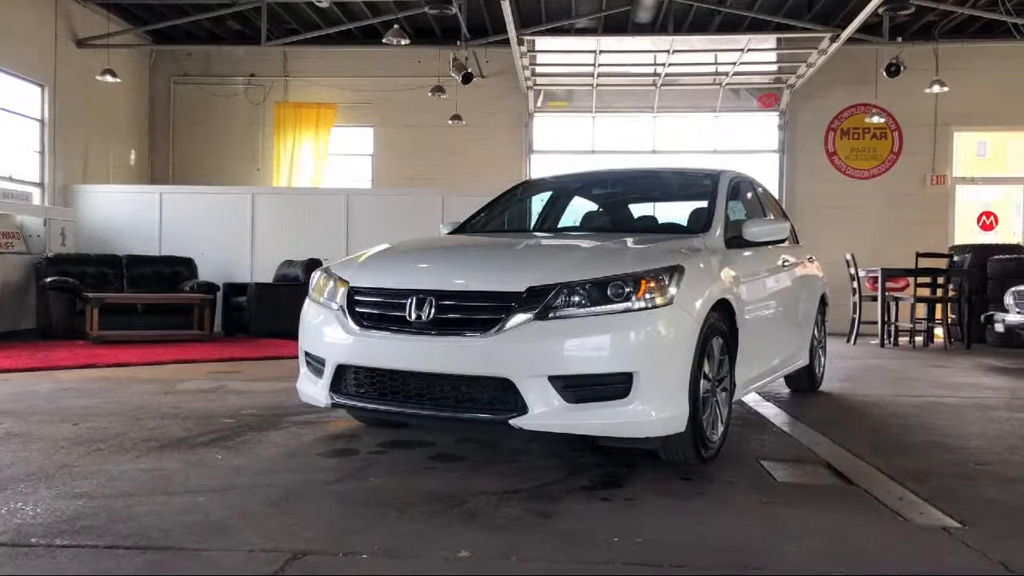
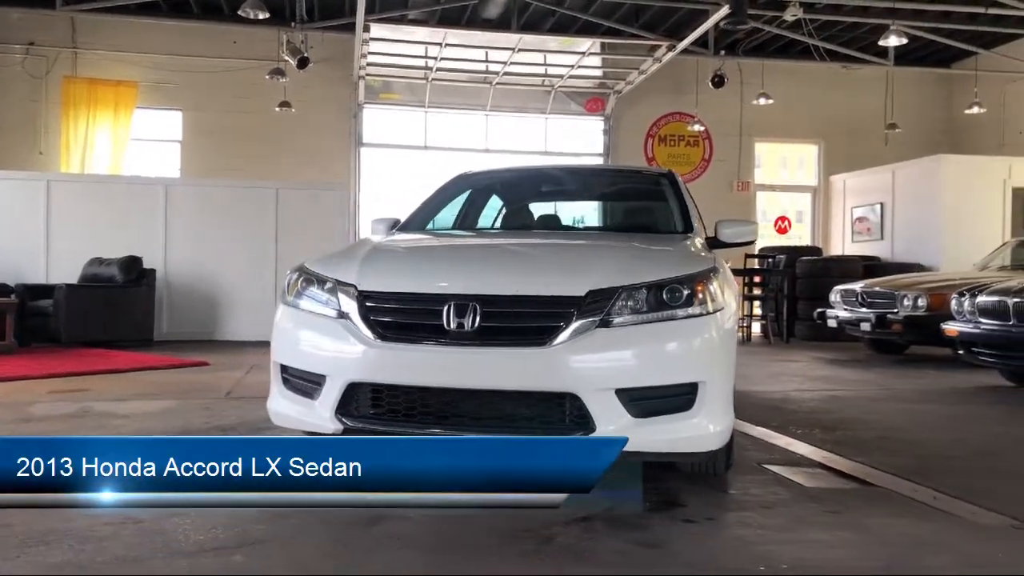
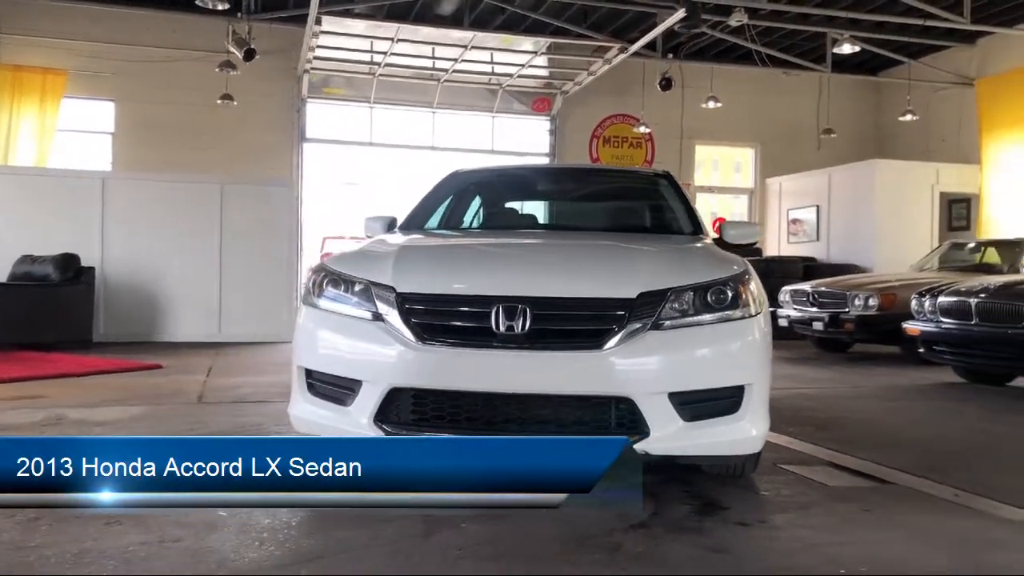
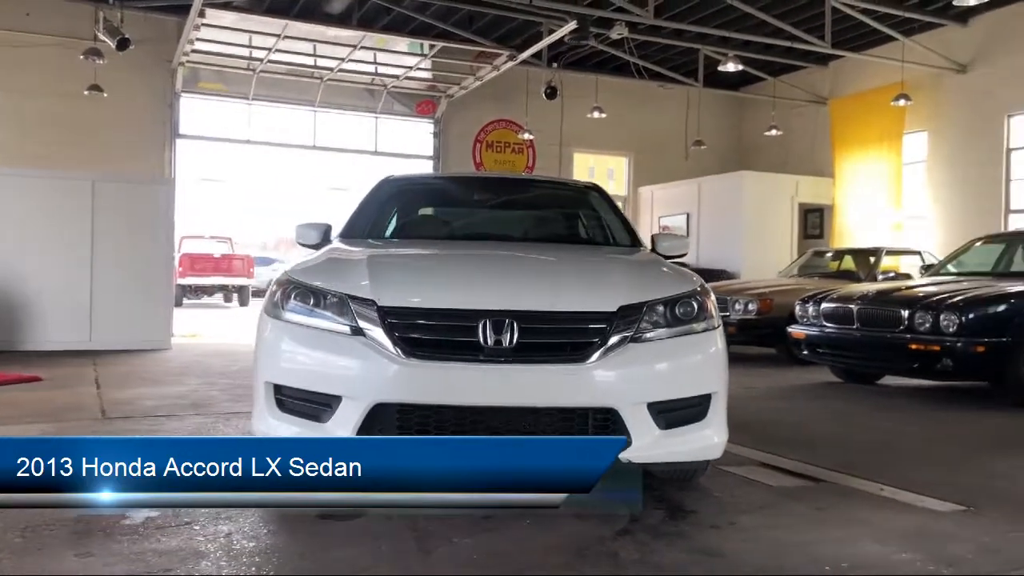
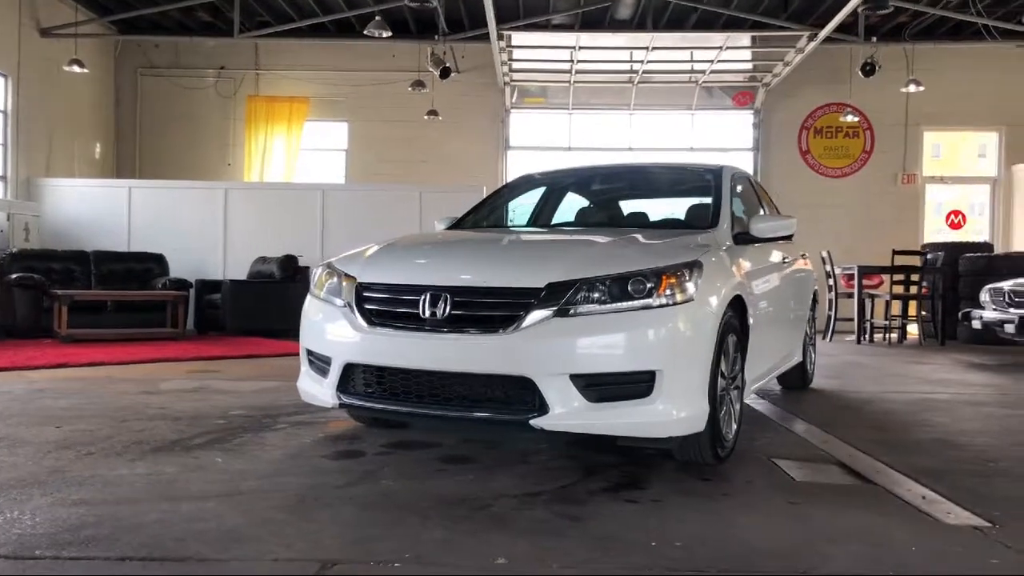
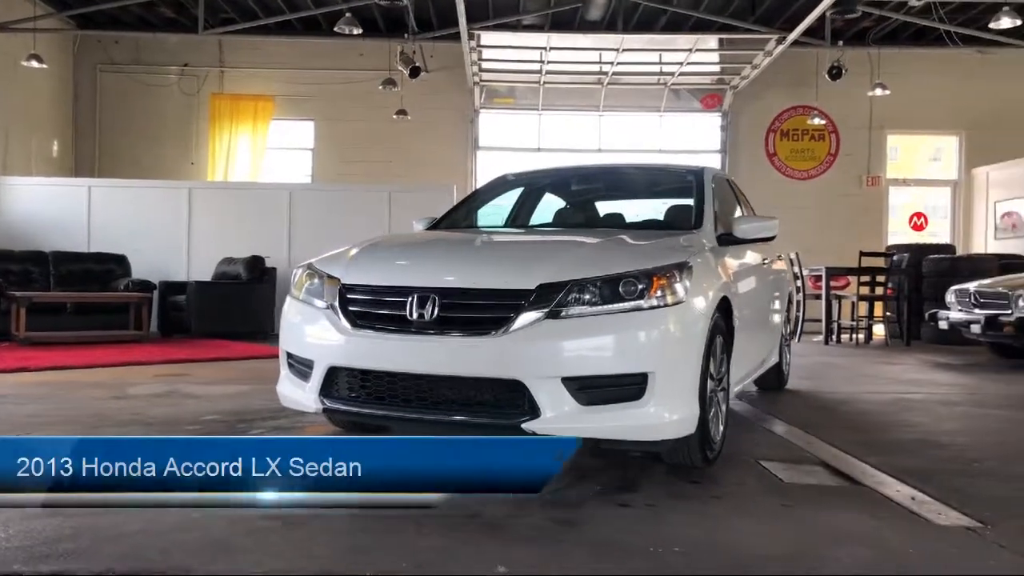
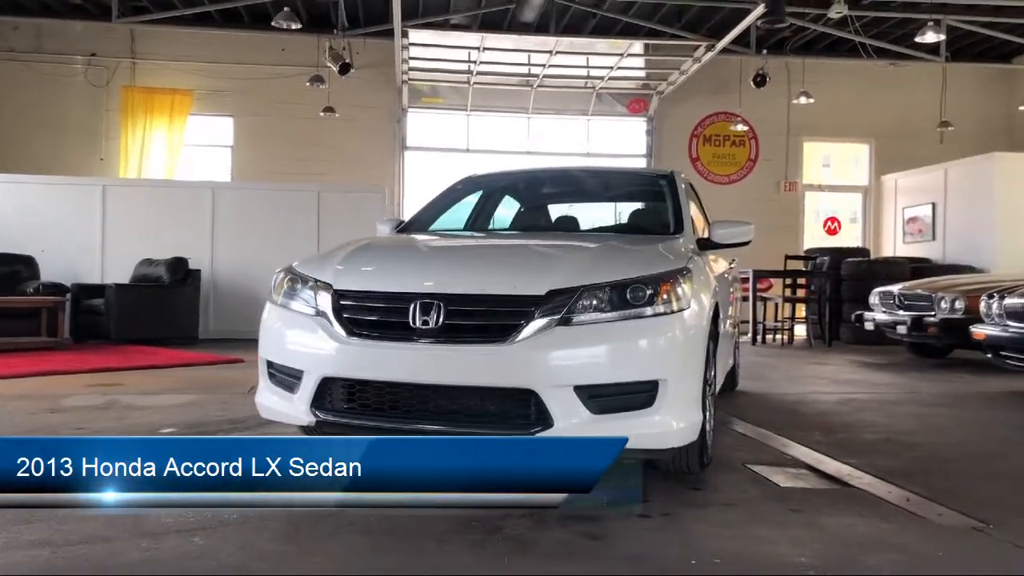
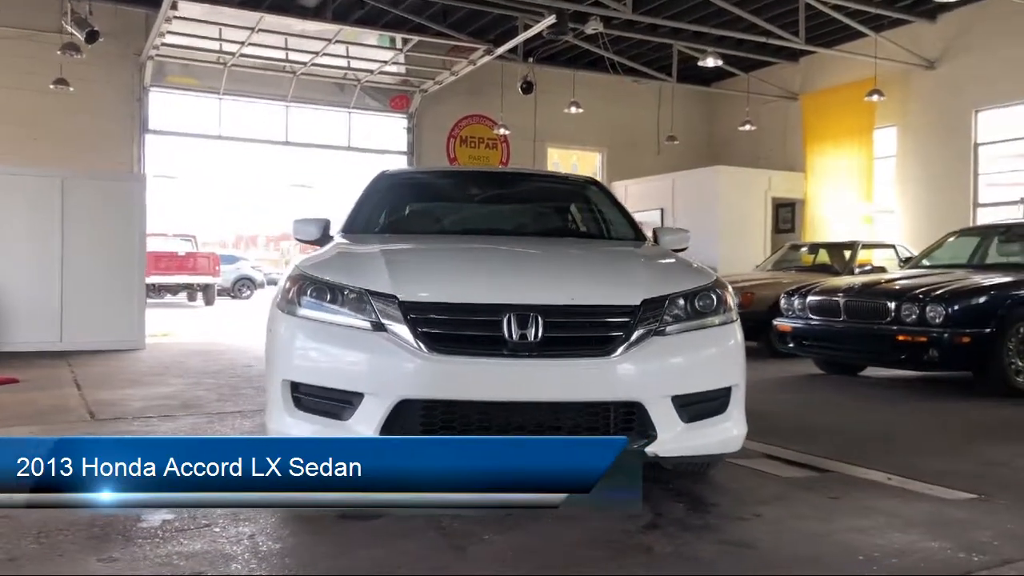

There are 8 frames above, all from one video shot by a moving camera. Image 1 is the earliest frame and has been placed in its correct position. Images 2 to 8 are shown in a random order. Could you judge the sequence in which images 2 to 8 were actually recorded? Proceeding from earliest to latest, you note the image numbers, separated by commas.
5, 6, 7, 2, 3, 4, 8
